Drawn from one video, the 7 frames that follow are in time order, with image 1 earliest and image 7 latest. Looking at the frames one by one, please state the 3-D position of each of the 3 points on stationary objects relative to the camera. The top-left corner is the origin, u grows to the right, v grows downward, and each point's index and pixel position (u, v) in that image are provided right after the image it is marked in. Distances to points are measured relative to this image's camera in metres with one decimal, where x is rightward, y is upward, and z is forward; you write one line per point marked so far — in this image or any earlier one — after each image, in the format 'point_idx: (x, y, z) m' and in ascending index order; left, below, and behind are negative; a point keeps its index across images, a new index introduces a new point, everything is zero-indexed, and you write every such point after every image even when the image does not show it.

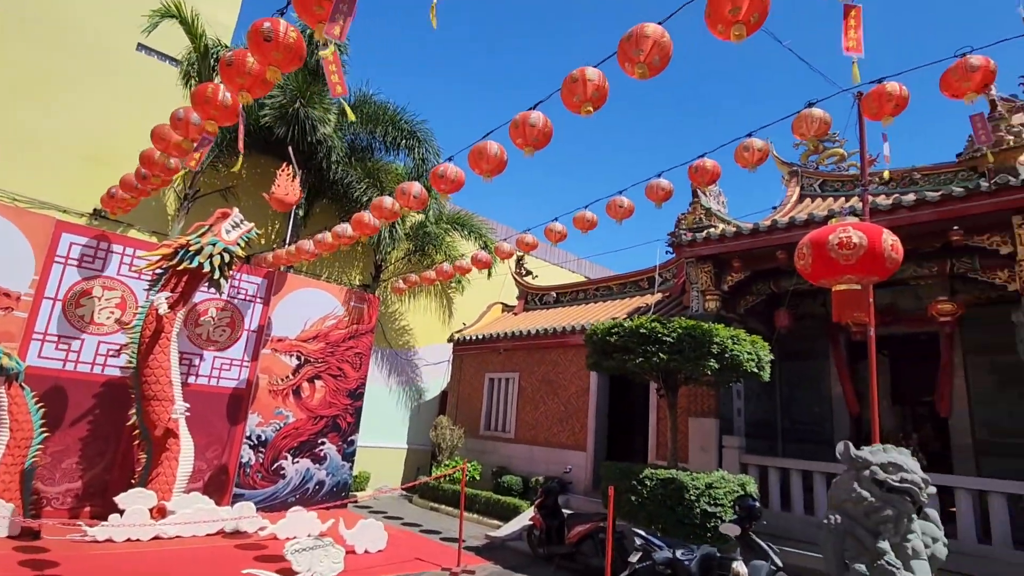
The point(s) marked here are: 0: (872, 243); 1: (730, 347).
0: (+2.8, +0.4, +4.2) m
1: (+2.3, -0.6, +5.5) m
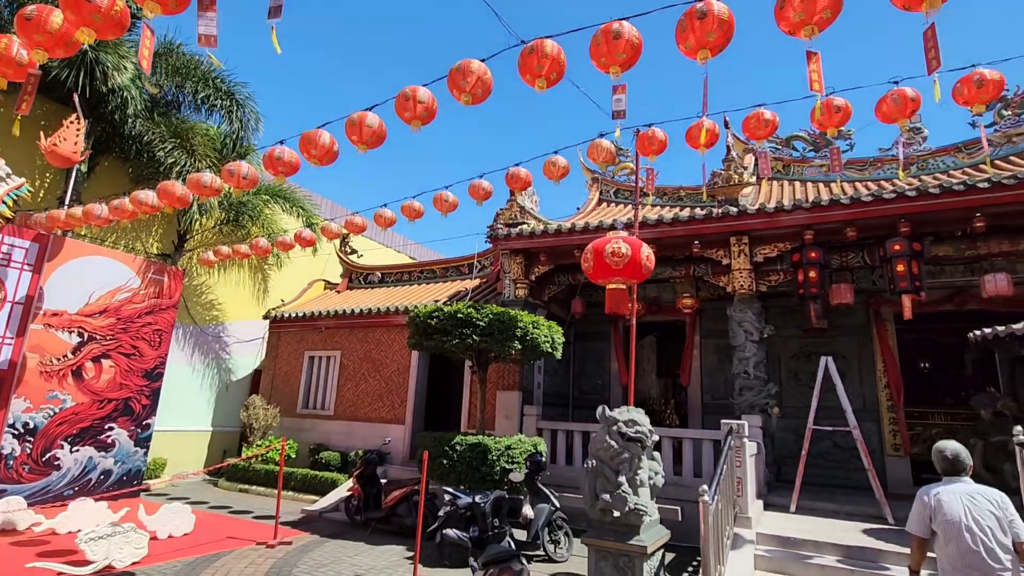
0: (+1.2, +0.3, +5.5) m
1: (+0.2, -0.5, +6.6) m
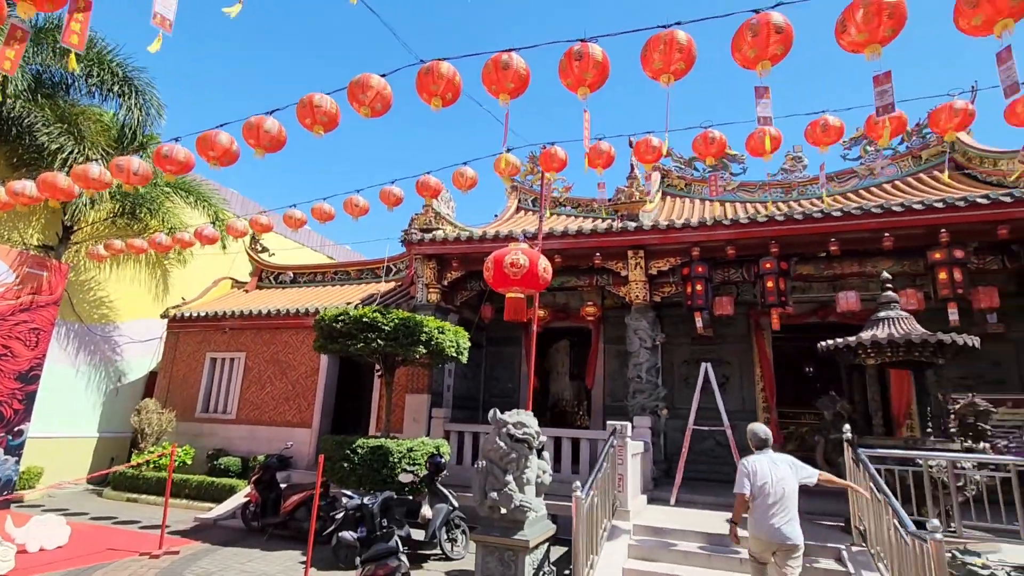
0: (+0.2, +0.2, +5.8) m
1: (-1.0, -0.6, +6.7) m
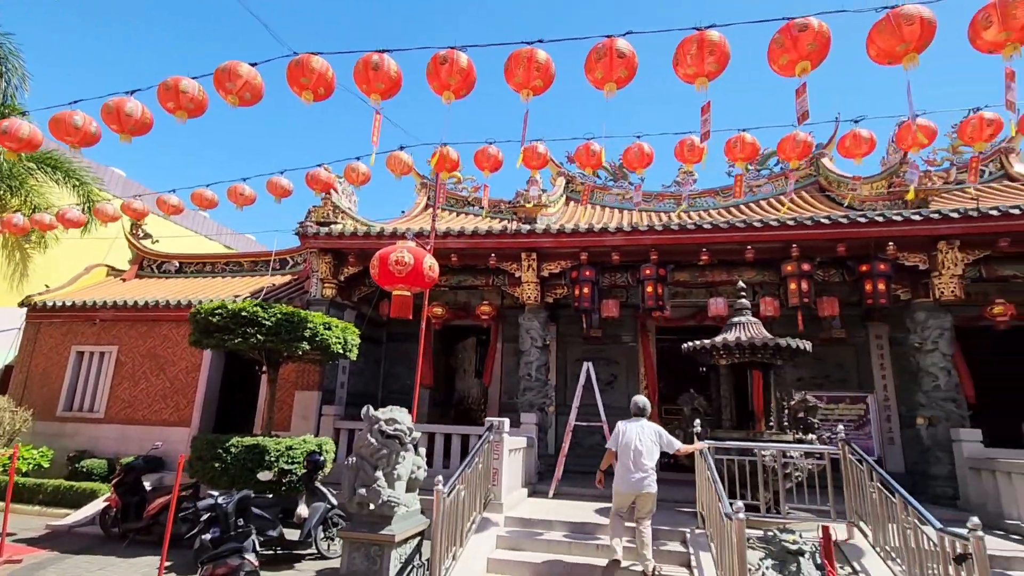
0: (-1.0, +0.3, +5.8) m
1: (-2.4, -0.5, +6.6) m
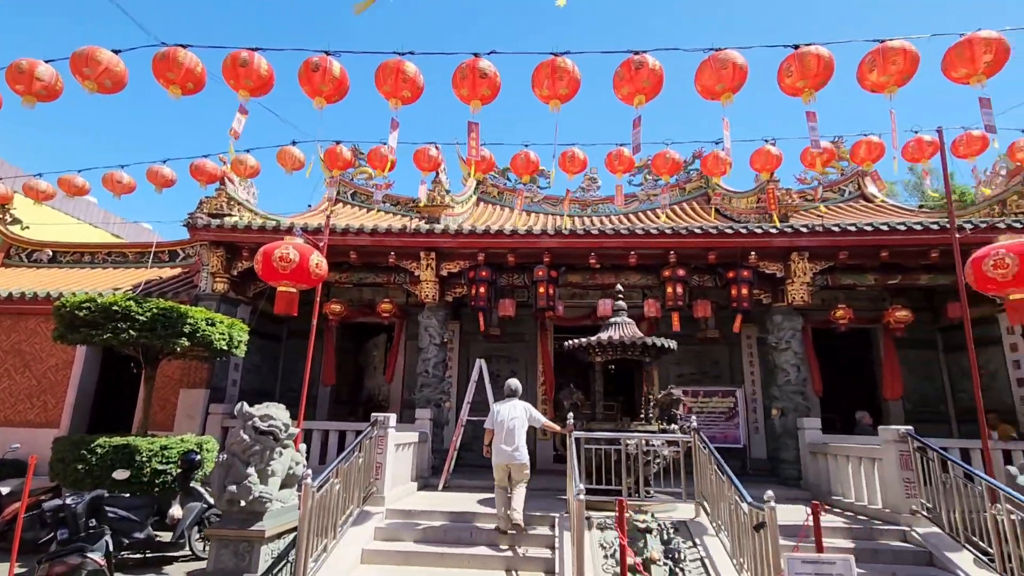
0: (-2.3, +0.3, +5.8) m
1: (-3.7, -0.5, +6.4) m
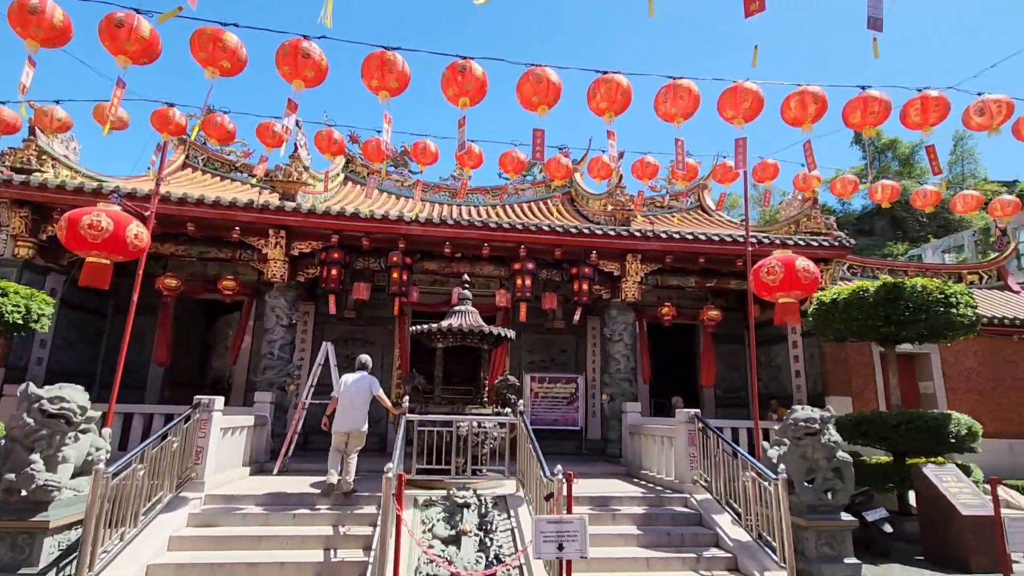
0: (-4.0, +0.6, +5.4) m
1: (-5.5, -0.1, +5.7) m
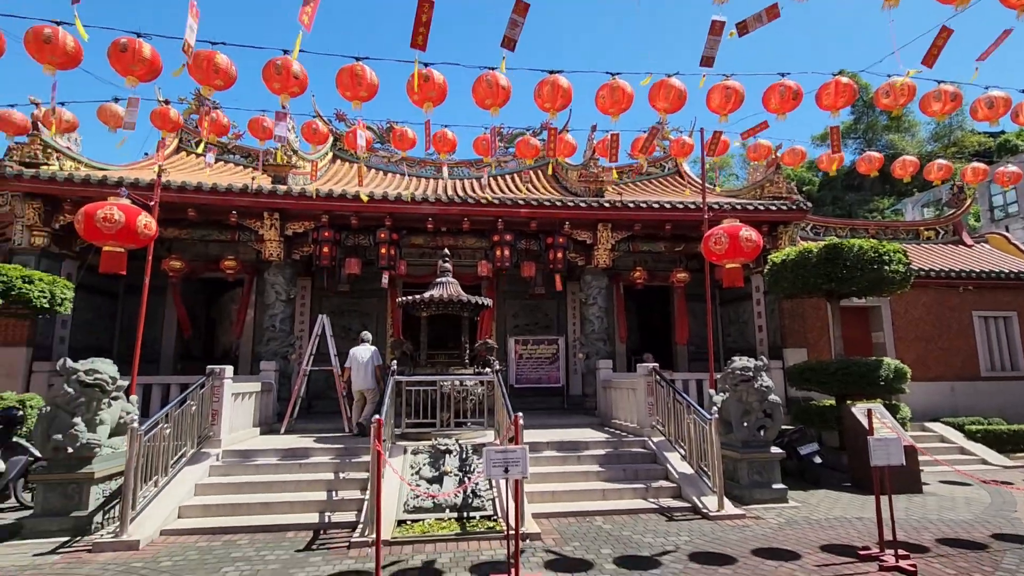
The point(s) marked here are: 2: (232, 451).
0: (-4.3, +0.7, +6.0) m
1: (-5.9, 0.0, +6.4) m
2: (-3.3, -1.9, +6.3) m
